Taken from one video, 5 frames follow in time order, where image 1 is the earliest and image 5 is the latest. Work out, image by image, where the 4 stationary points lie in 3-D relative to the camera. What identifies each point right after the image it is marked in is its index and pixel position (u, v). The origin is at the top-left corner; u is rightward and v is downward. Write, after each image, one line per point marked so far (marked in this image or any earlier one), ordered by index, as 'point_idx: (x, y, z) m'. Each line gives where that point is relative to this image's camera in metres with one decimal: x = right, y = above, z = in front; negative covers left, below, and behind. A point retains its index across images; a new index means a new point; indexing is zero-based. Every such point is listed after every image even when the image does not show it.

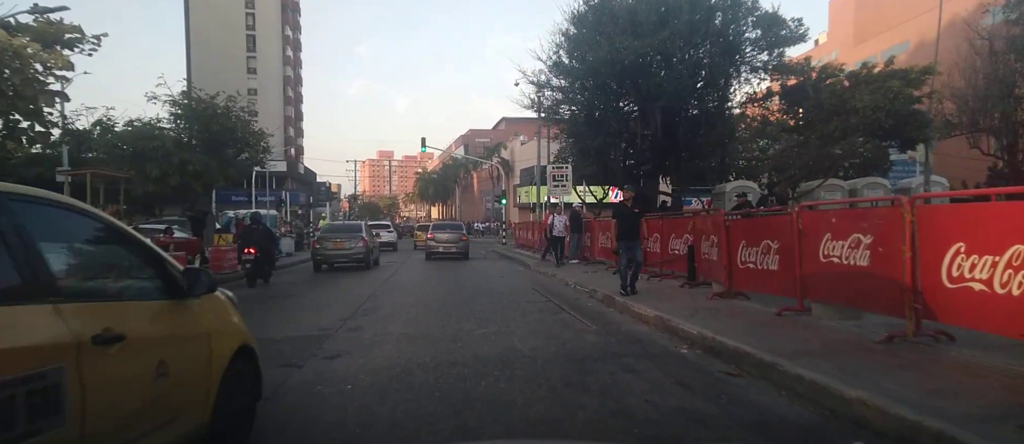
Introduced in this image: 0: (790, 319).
0: (+3.6, -1.3, +7.6) m
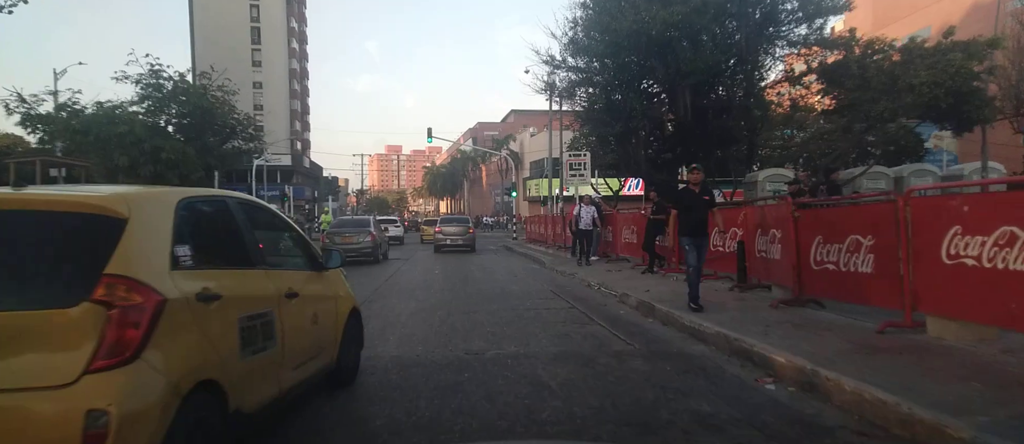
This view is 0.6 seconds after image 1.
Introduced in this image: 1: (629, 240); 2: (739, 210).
0: (+3.8, -1.2, +5.8) m
1: (+3.1, -0.5, +15.6) m
2: (+3.8, +0.2, +9.8) m
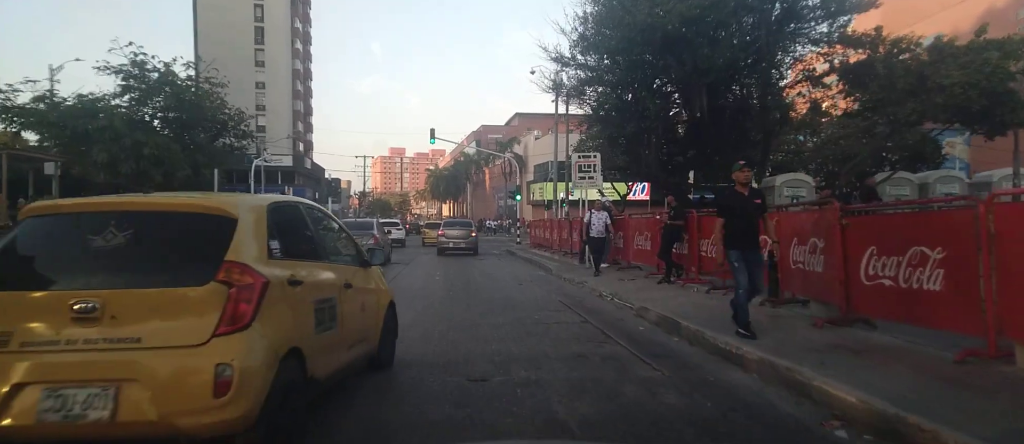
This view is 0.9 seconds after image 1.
0: (+3.9, -1.2, +4.8) m
1: (+3.2, -0.6, +14.6) m
2: (+3.9, +0.1, +8.9) m
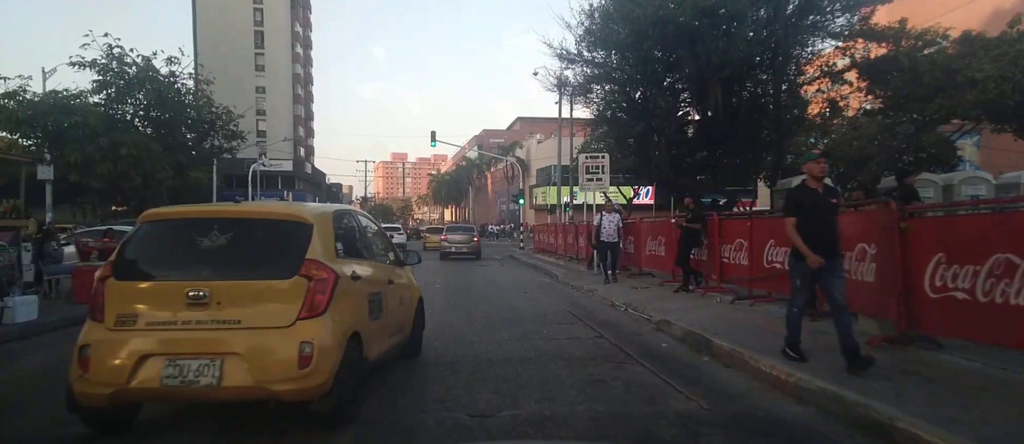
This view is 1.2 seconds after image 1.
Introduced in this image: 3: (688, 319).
0: (+4.0, -1.2, +3.9) m
1: (+3.3, -0.7, +13.7) m
2: (+4.0, 0.0, +8.0) m
3: (+2.5, -1.4, +8.4) m
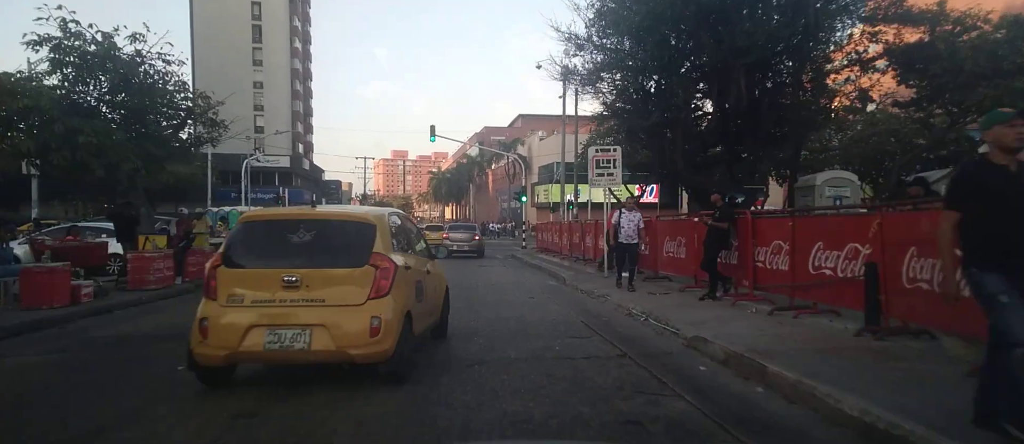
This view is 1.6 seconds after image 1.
0: (+4.1, -1.3, +2.7) m
1: (+3.4, -0.7, +12.4) m
2: (+4.1, 0.0, +6.7) m
3: (+2.6, -1.4, +7.1) m
